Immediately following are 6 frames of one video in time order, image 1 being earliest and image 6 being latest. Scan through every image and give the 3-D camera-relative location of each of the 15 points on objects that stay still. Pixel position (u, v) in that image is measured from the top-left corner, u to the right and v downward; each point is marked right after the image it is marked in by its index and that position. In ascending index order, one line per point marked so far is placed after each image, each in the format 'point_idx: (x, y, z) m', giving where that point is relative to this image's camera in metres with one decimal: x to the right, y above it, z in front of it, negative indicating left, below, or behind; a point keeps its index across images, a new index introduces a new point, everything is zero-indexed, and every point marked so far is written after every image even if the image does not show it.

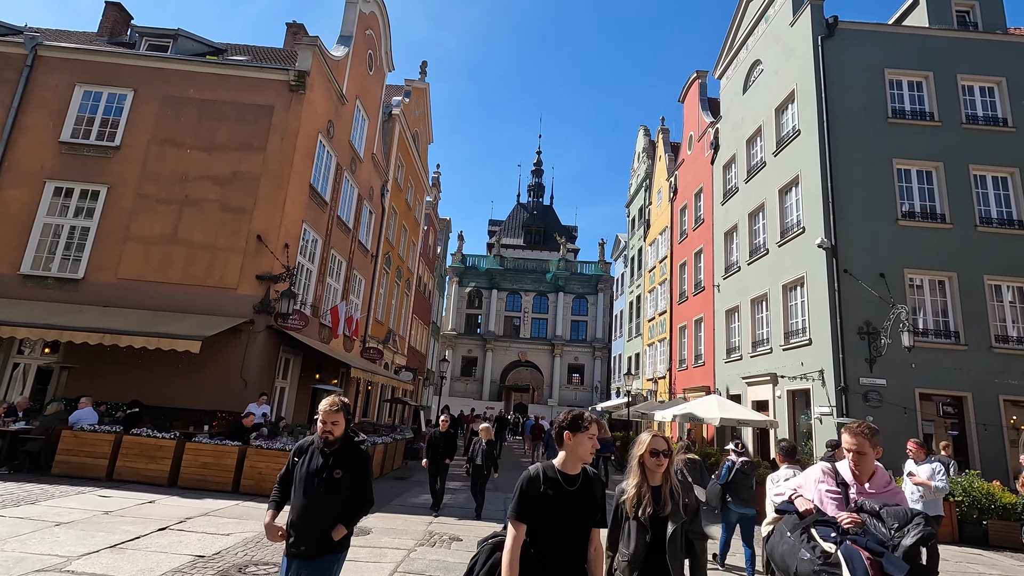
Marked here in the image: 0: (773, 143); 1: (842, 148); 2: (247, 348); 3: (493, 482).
0: (+9.1, +5.1, +18.8) m
1: (+9.8, +4.2, +16.0) m
2: (-6.6, -1.5, +13.5) m
3: (-0.5, -4.9, +13.4) m
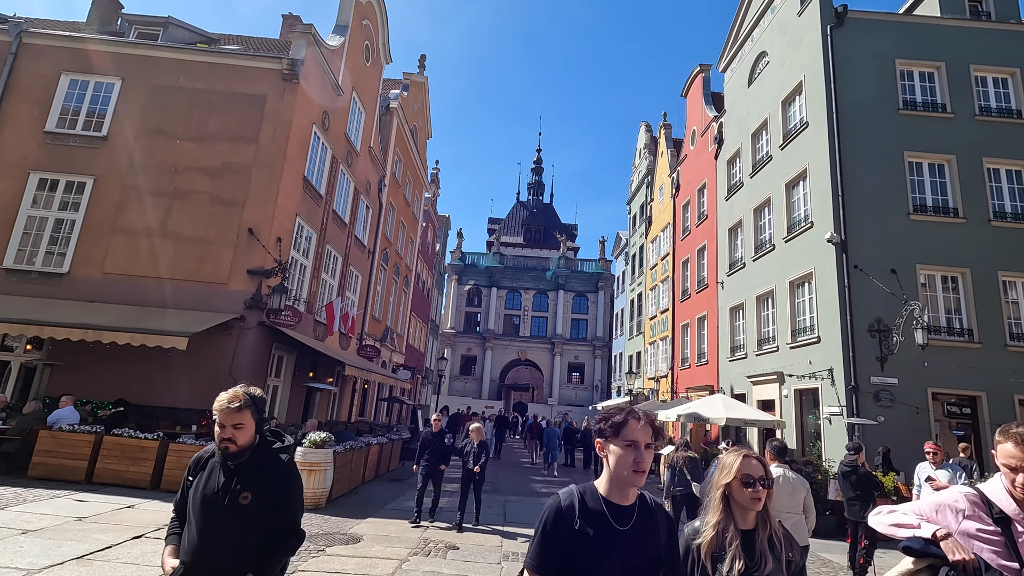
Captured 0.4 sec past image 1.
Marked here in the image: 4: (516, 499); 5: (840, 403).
0: (+9.1, +5.2, +18.4) m
1: (+9.8, +4.3, +15.5) m
2: (-6.7, -1.4, +13.0) m
3: (-0.5, -4.8, +13.0) m
4: (+0.1, -4.5, +11.6) m
5: (+8.5, -3.0, +14.0) m
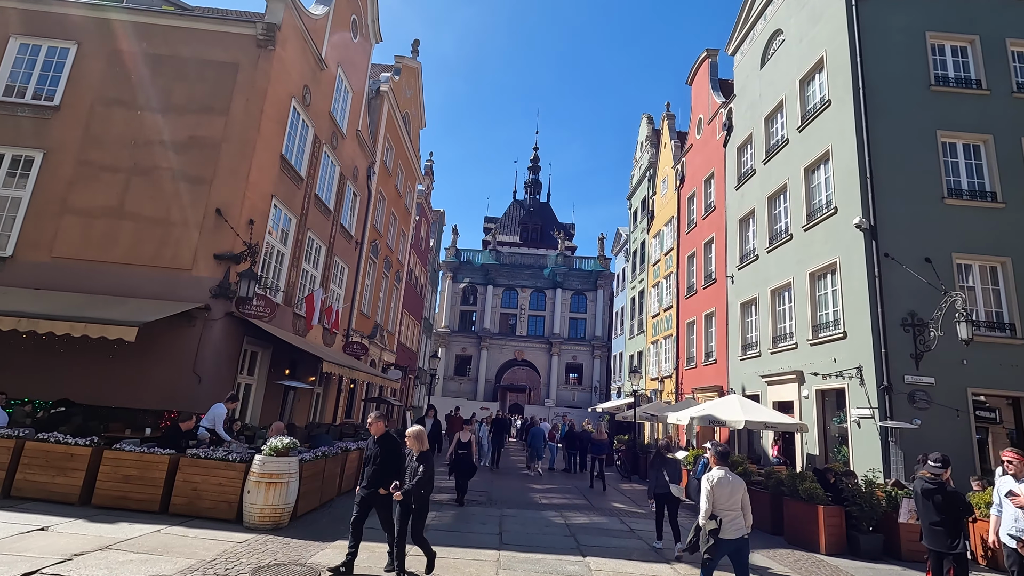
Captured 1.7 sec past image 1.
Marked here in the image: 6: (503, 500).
0: (+9.1, +5.4, +17.1) m
1: (+9.8, +4.5, +14.2) m
2: (-6.7, -1.1, +11.6) m
3: (-0.6, -4.5, +11.6) m
4: (0.0, -4.3, +10.2) m
5: (+8.4, -2.7, +12.6) m
6: (-0.2, -4.5, +11.2) m
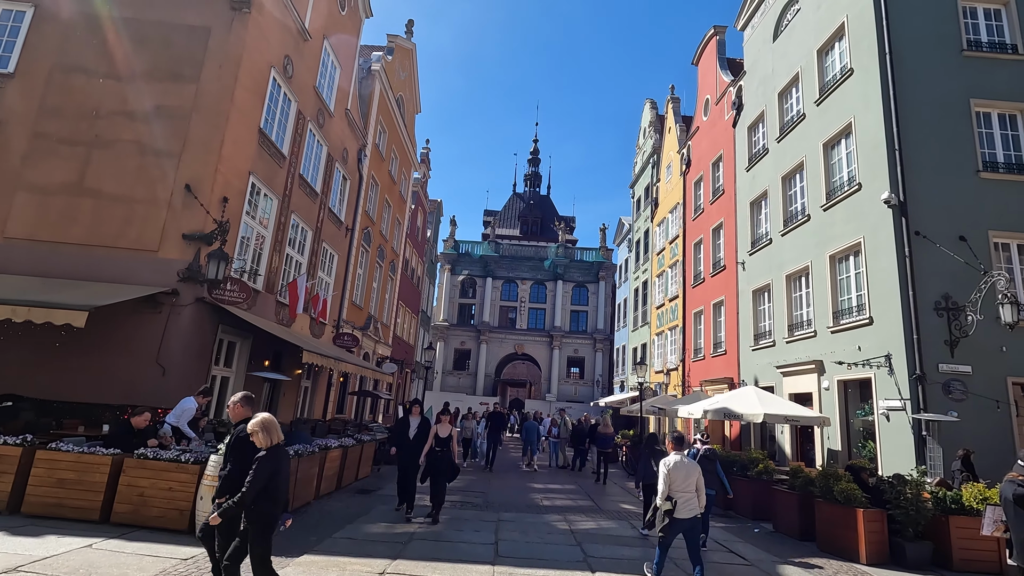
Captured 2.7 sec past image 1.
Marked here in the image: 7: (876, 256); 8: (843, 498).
0: (+9.0, +5.9, +16.0) m
1: (+9.7, +4.9, +13.1) m
2: (-6.8, -0.7, +10.5) m
3: (-0.6, -4.1, +10.6) m
4: (0.0, -3.9, +9.2) m
5: (+8.4, -2.3, +11.6) m
6: (-0.2, -4.1, +10.2) m
7: (+8.7, +0.7, +12.8) m
8: (+4.9, -3.1, +8.0) m
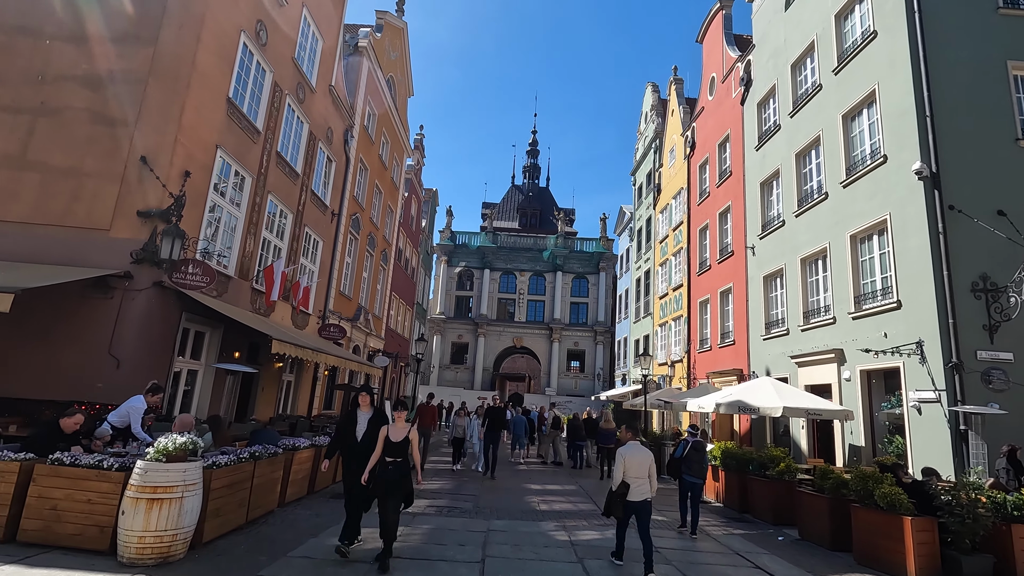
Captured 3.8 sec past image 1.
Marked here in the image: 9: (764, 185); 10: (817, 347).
0: (+8.8, +6.3, +14.8) m
1: (+9.5, +5.4, +11.9) m
2: (-6.9, -0.4, +9.4) m
3: (-0.7, -3.8, +9.5) m
4: (-0.1, -3.6, +8.1) m
5: (+8.3, -1.9, +10.5) m
6: (-0.3, -3.7, +9.1) m
7: (+8.5, +1.2, +11.6) m
8: (+4.8, -2.8, +6.9) m
9: (+8.6, +3.5, +18.3) m
10: (+8.1, -1.6, +14.3) m
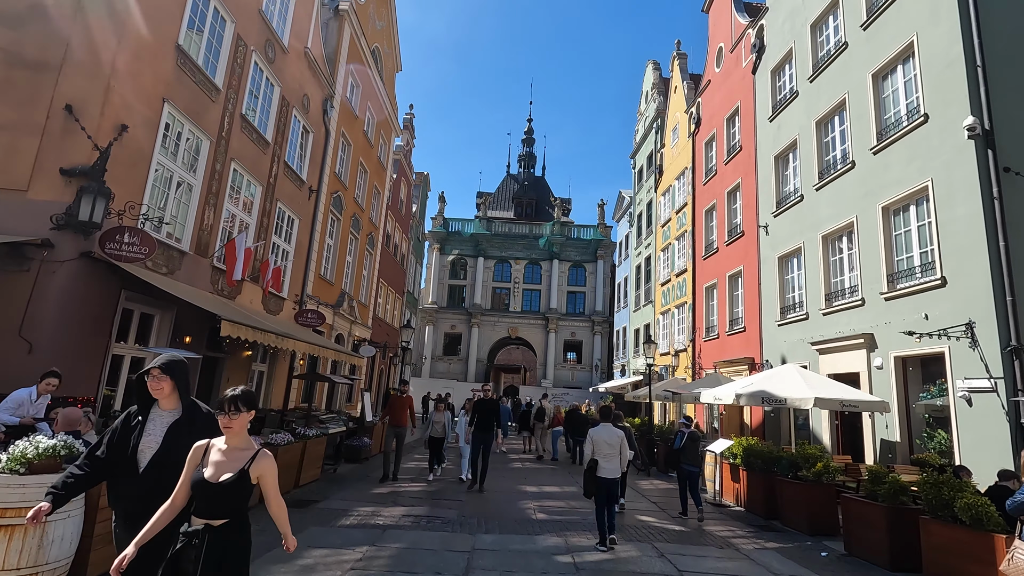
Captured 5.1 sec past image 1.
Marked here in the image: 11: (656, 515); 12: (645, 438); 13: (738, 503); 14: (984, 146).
0: (+8.7, +6.8, +13.3) m
1: (+9.4, +5.9, +10.5) m
2: (-7.0, 0.0, +7.9) m
3: (-0.8, -3.3, +8.1) m
4: (-0.2, -3.1, +6.7) m
5: (+8.1, -1.4, +9.1) m
6: (-0.4, -3.3, +7.7) m
7: (+8.4, +1.6, +10.2) m
8: (+4.7, -2.3, +5.5) m
9: (+8.4, +4.1, +16.9) m
10: (+8.0, -1.1, +12.9) m
11: (+2.6, -4.0, +9.4) m
12: (+4.1, -4.6, +16.4) m
13: (+4.3, -4.1, +10.2) m
14: (+8.6, +2.6, +9.8) m
